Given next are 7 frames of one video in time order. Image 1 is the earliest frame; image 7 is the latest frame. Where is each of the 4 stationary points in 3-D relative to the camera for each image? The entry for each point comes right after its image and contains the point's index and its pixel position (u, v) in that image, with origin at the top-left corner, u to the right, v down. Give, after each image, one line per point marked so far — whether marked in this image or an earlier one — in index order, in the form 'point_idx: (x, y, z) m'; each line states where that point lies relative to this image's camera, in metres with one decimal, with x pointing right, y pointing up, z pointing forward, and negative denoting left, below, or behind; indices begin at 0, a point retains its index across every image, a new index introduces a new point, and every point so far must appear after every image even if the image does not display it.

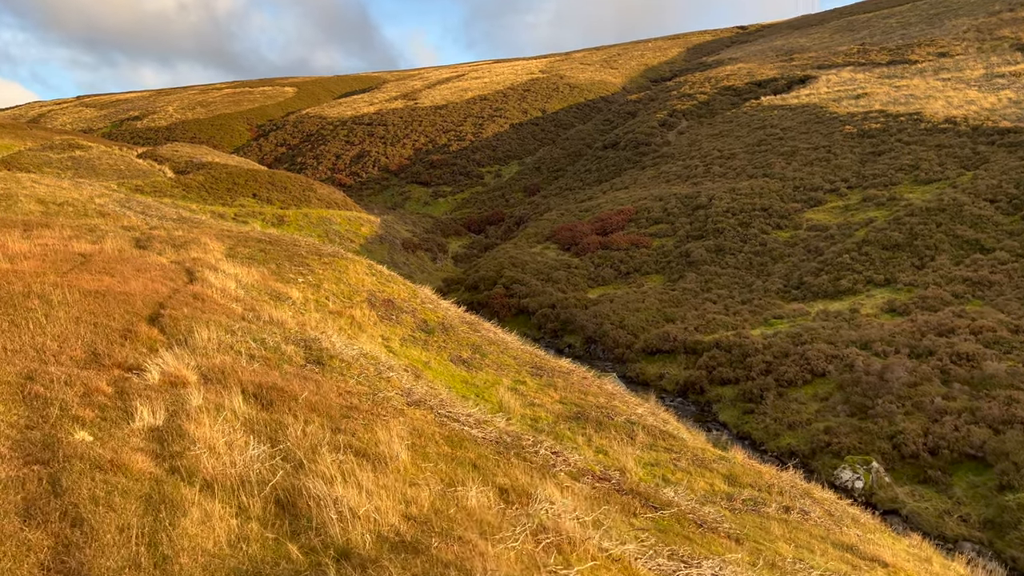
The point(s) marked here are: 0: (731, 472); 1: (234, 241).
0: (+2.3, -1.9, +8.3) m
1: (-5.2, +0.9, +15.0) m
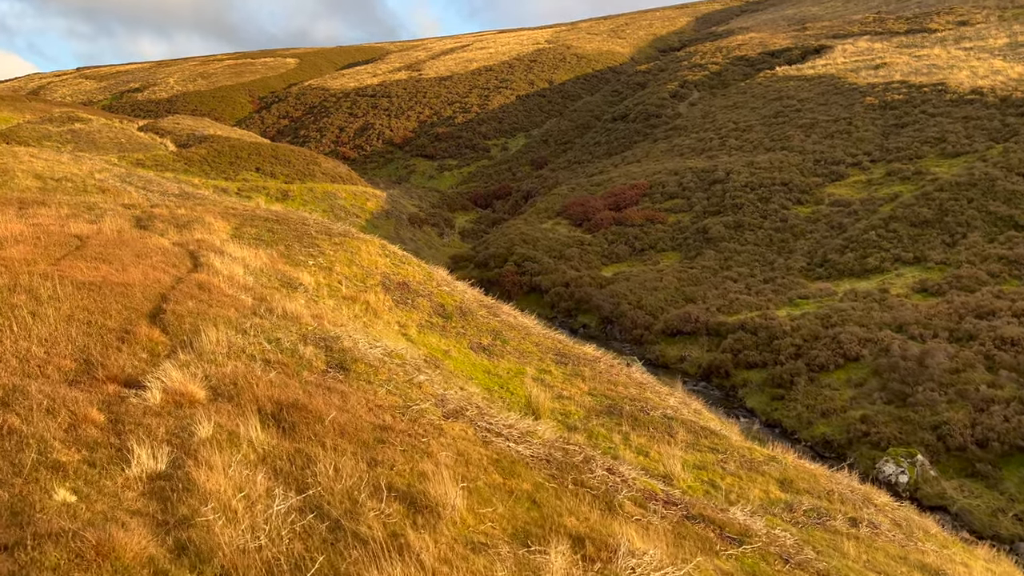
0: (+2.6, -1.8, +7.6) m
1: (-4.8, +1.2, +14.2) m
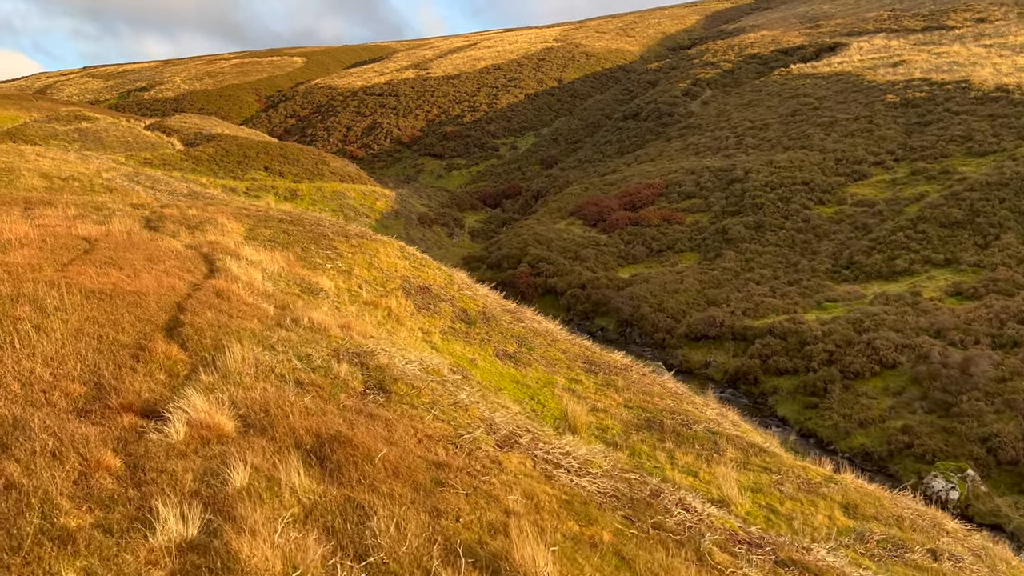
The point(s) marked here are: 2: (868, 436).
0: (+3.0, -1.9, +7.1) m
1: (-4.4, +1.2, +13.7) m
2: (+5.7, -2.4, +12.8) m
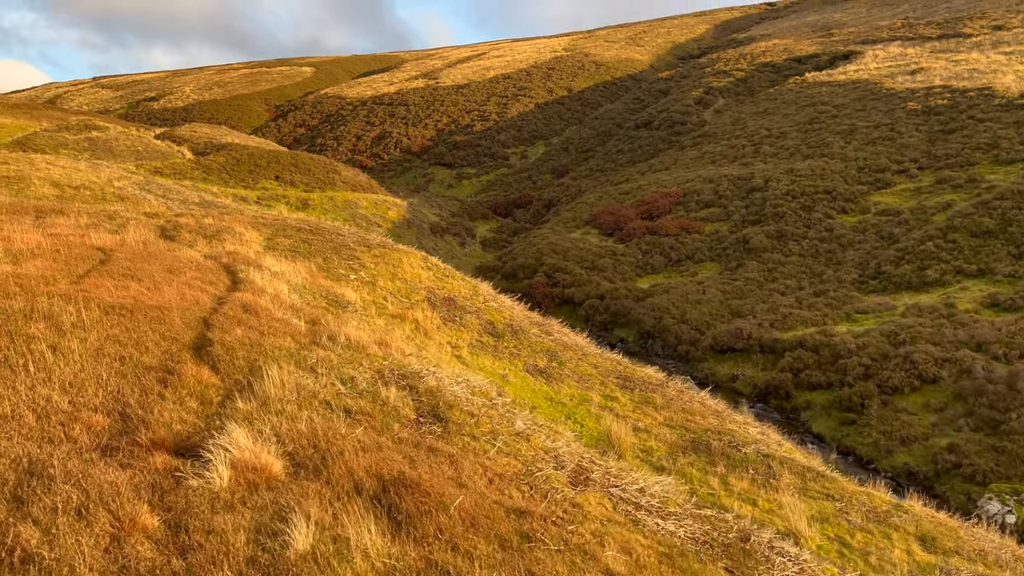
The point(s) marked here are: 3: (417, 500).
0: (+3.3, -2.0, +6.5) m
1: (-4.0, +1.0, +13.3) m
2: (+6.1, -2.6, +12.3) m
3: (-0.3, -0.8, +2.9) m
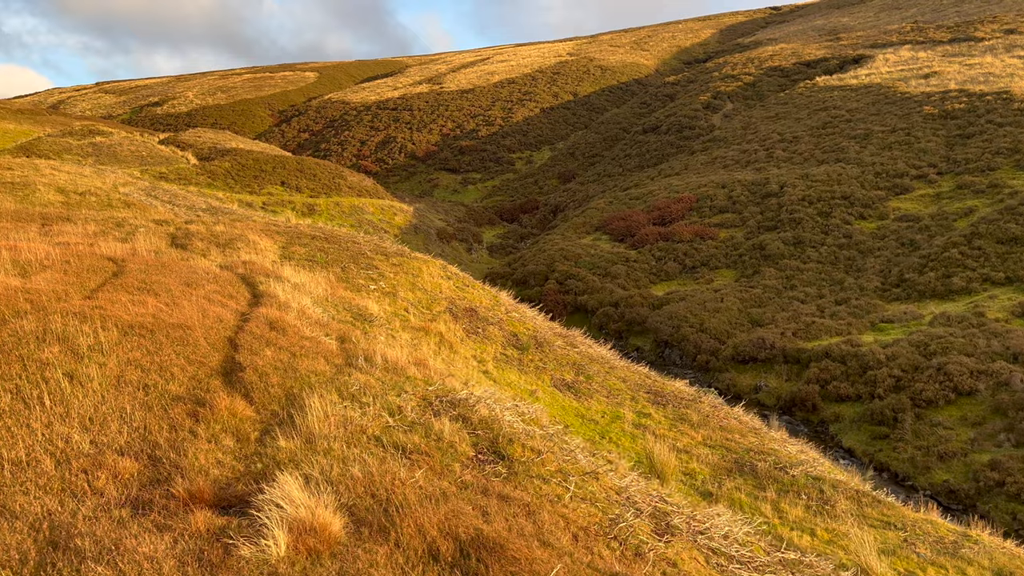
0: (+3.7, -2.1, +6.1) m
1: (-3.7, +0.8, +12.8) m
2: (+6.5, -2.7, +11.8) m
3: (0.0, -0.9, +2.5) m
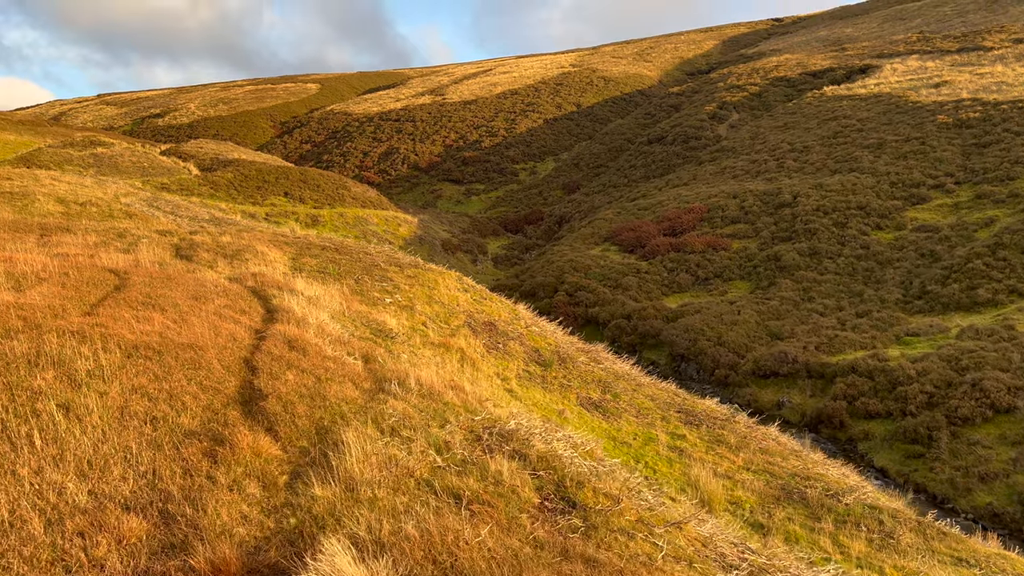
0: (+4.0, -2.2, +5.5) m
1: (-3.4, +0.6, +12.3) m
2: (+6.8, -2.9, +11.2) m
3: (+0.3, -0.9, +1.9) m
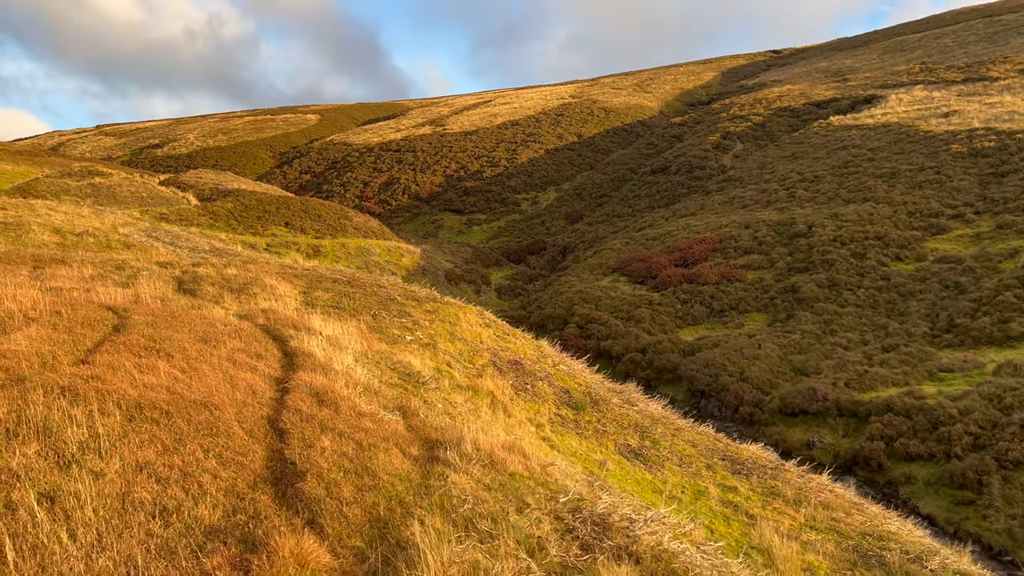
0: (+4.3, -2.5, +4.7) m
1: (-3.0, +0.1, +11.6) m
2: (+7.1, -3.4, +10.4) m
3: (+0.6, -1.0, +1.1) m
